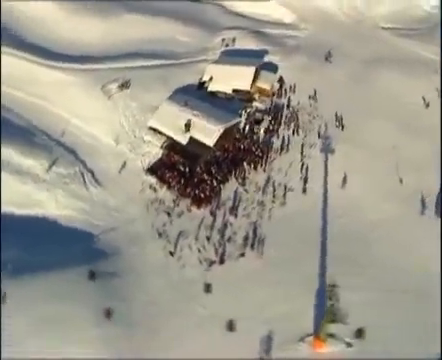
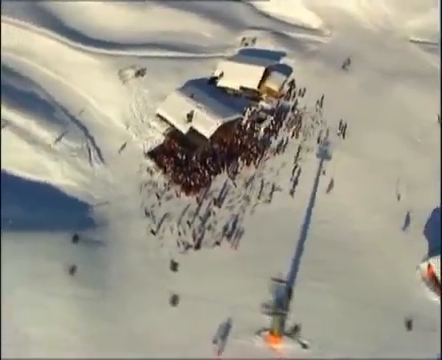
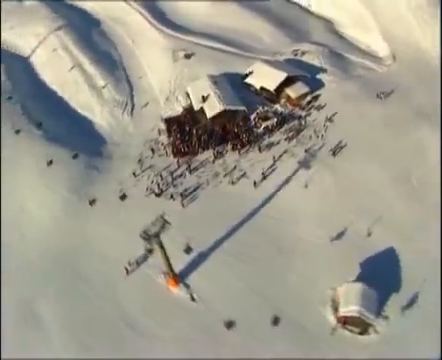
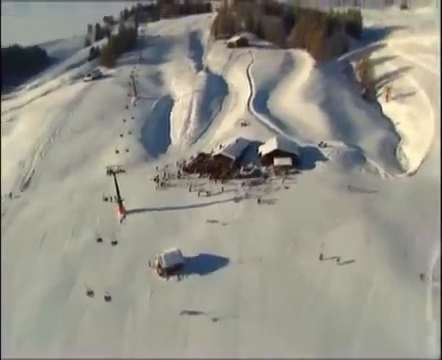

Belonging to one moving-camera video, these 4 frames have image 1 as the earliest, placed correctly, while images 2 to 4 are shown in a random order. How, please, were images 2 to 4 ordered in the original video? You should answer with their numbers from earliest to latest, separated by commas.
2, 3, 4
